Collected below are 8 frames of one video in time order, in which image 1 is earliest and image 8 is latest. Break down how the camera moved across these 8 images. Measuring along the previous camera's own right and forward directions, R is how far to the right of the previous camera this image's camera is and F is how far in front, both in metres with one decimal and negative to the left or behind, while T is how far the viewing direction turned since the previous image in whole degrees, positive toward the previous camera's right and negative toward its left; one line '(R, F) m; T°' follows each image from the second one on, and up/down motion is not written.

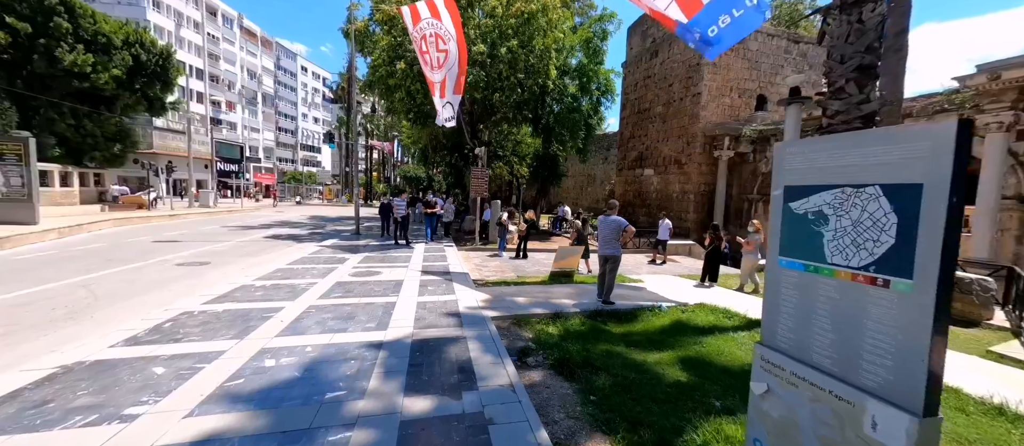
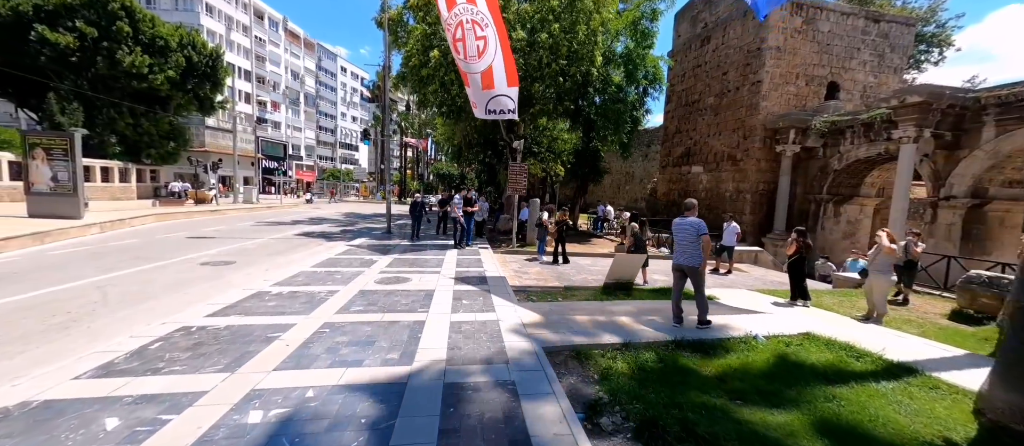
(-0.3, +1.0) m; -5°
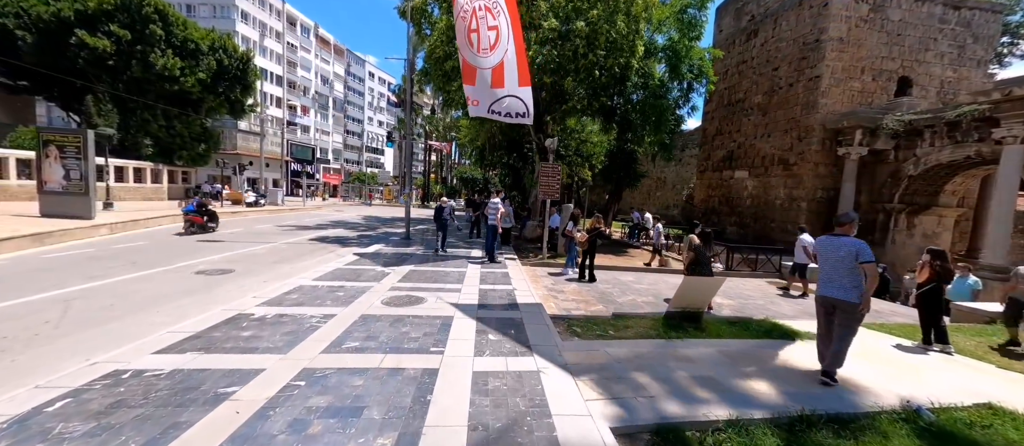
(-0.2, +1.2) m; -4°
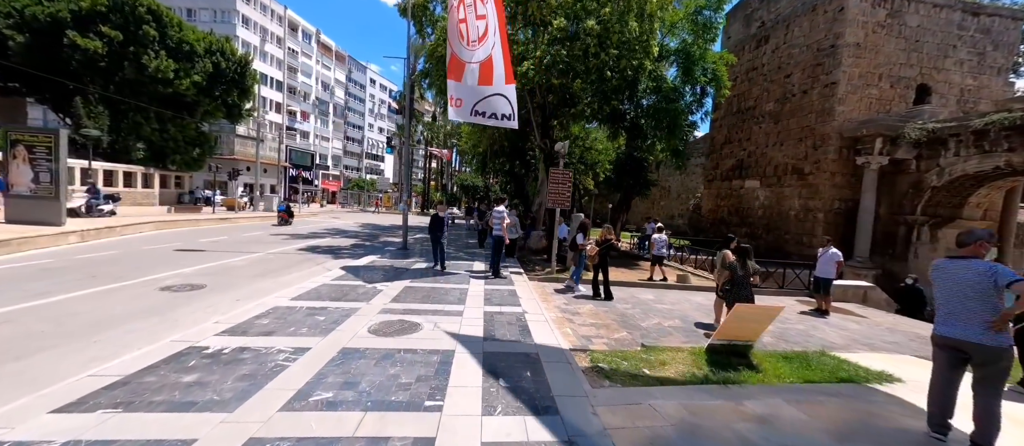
(-0.2, +0.8) m; 0°
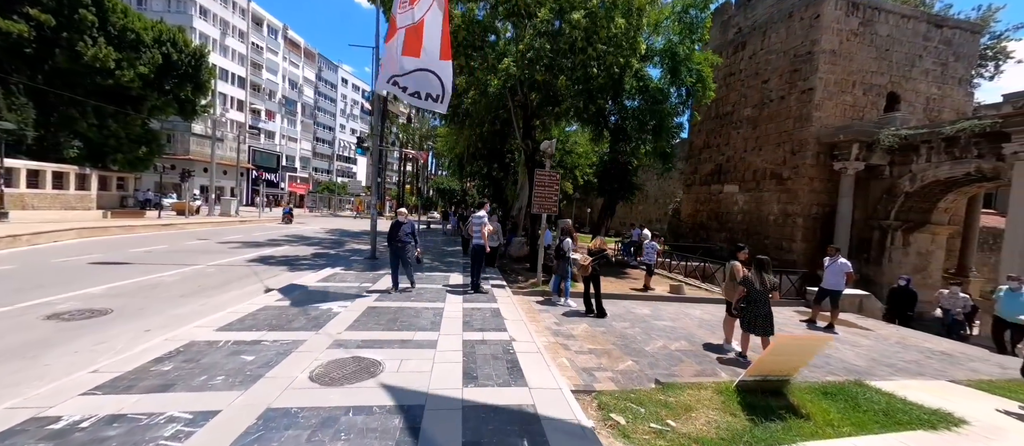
(-0.1, +0.9) m; +4°
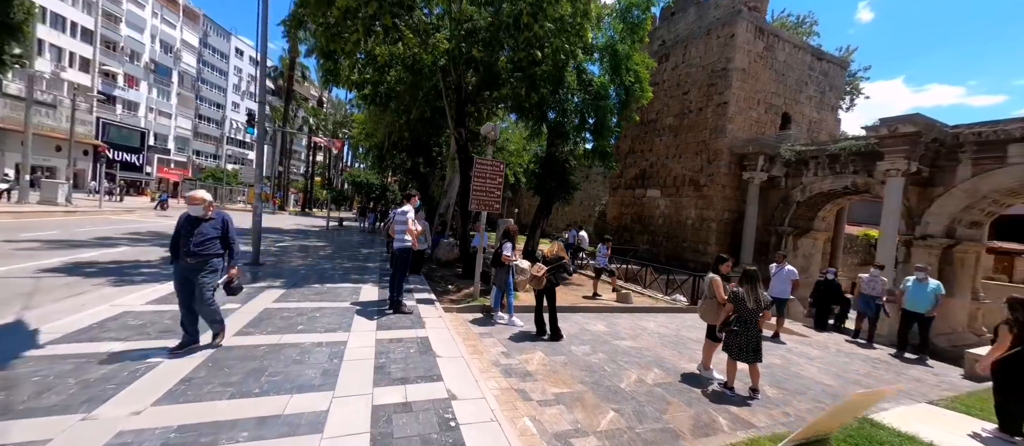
(-0.2, +1.4) m; +12°
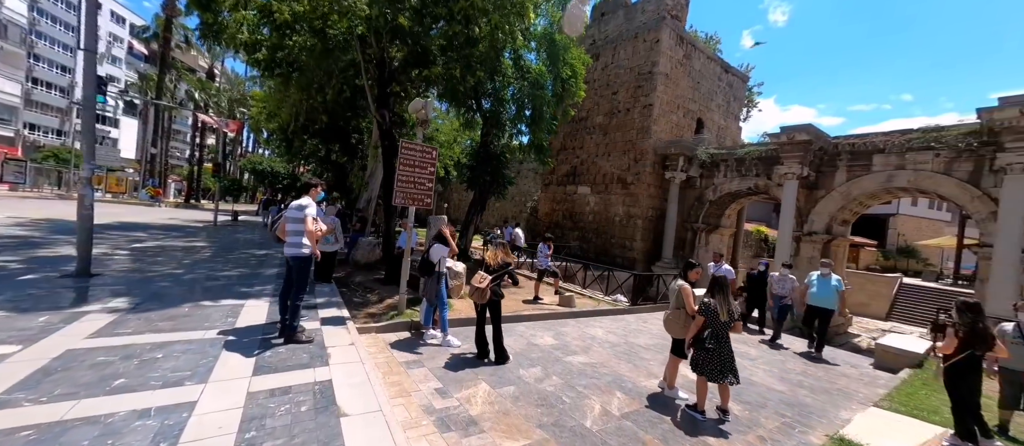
(-0.1, +0.9) m; +11°
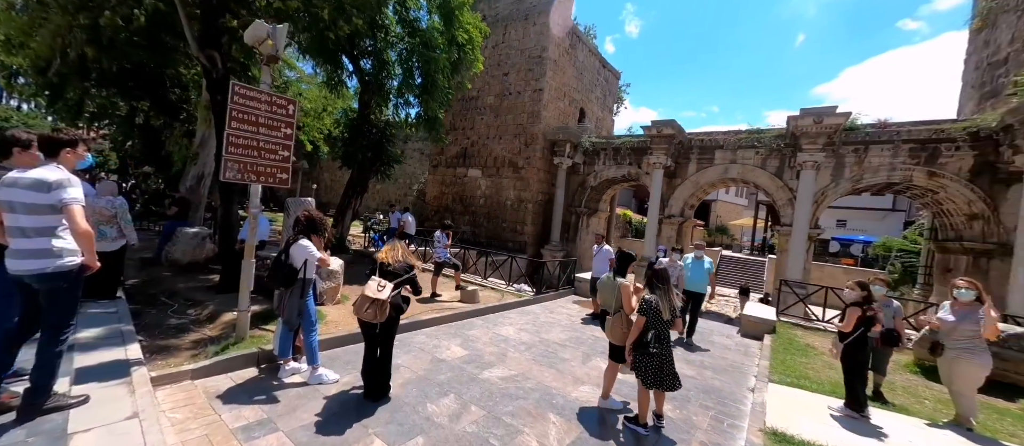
(-0.2, +1.0) m; +18°
